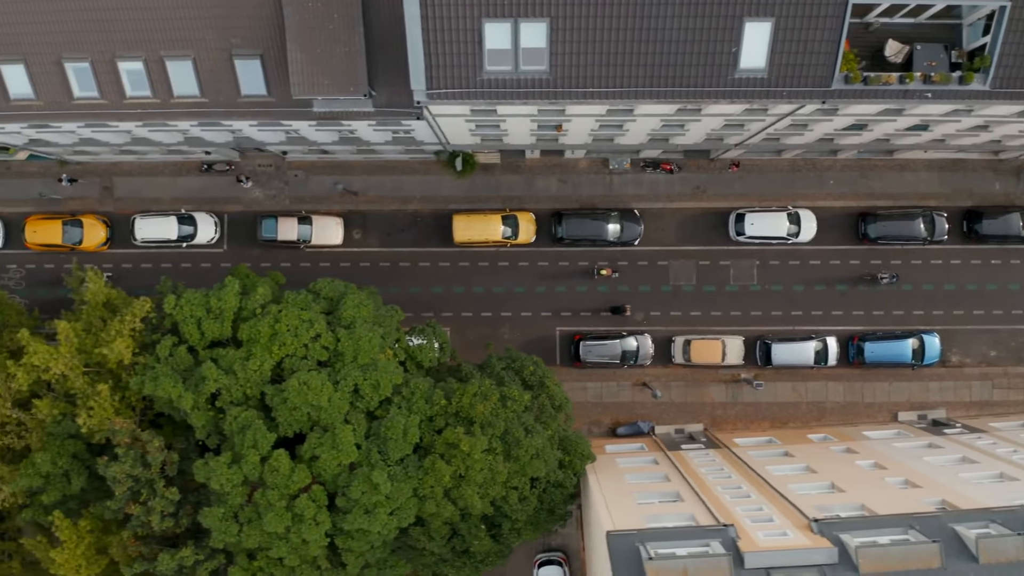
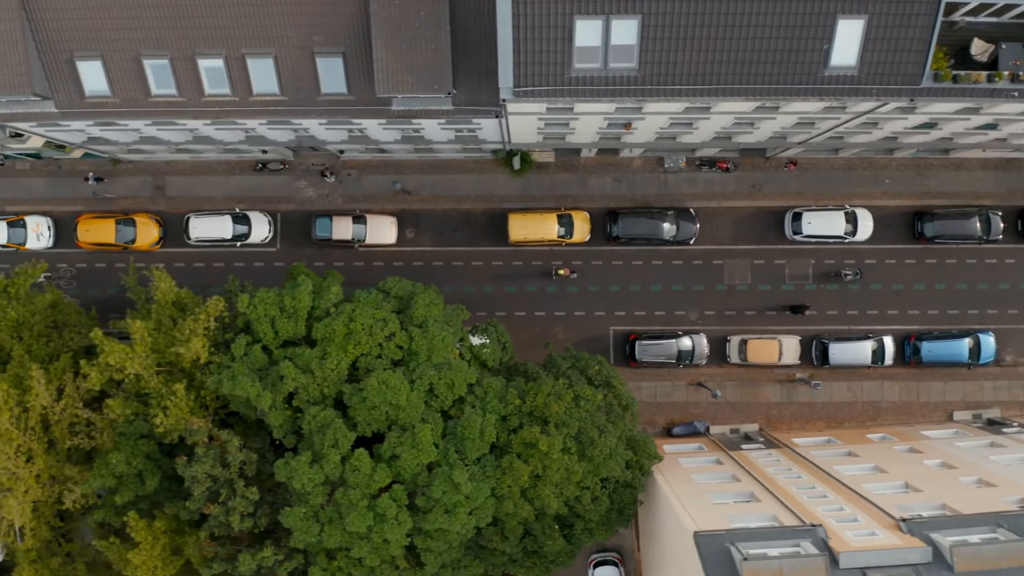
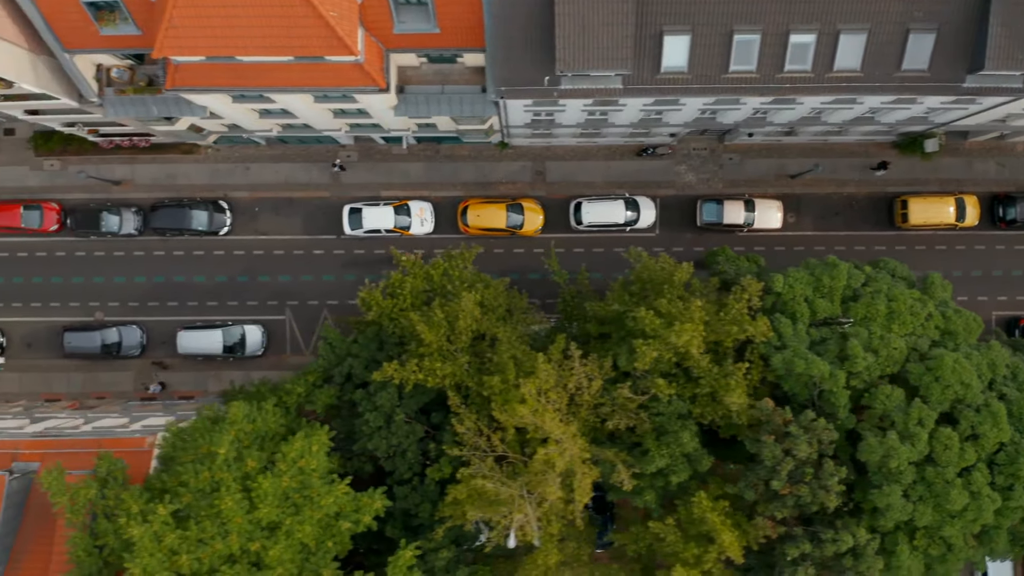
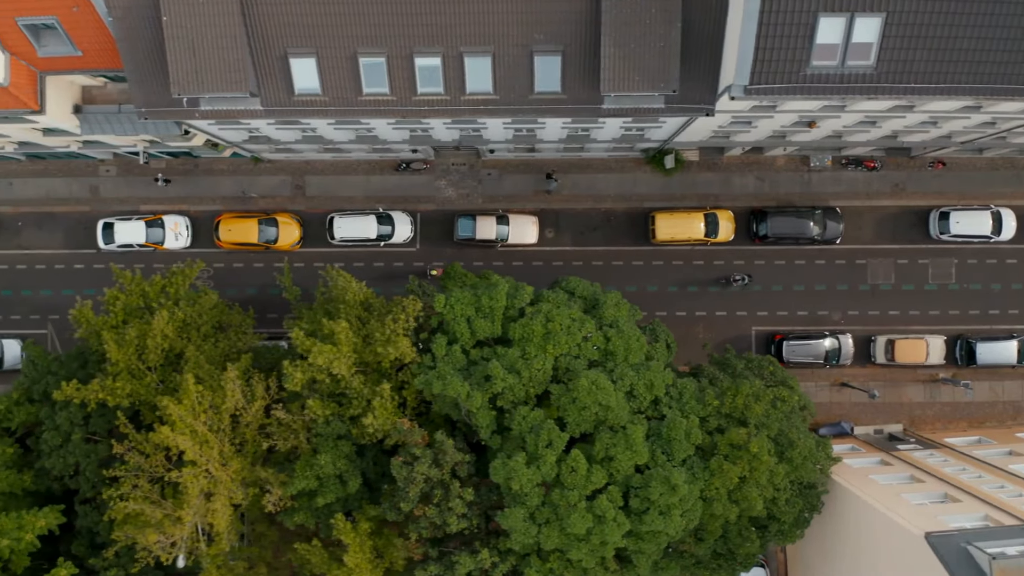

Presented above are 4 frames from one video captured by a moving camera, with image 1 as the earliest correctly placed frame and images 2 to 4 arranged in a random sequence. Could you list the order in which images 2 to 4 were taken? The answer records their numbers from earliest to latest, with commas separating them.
2, 4, 3
